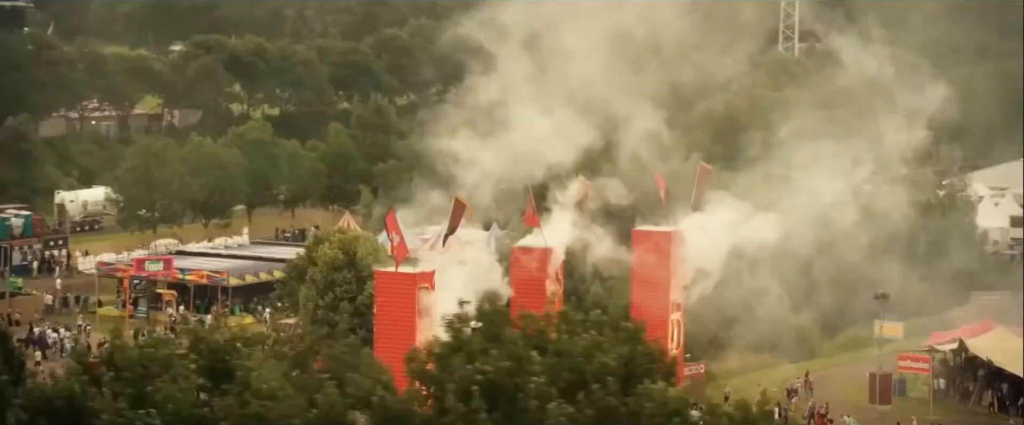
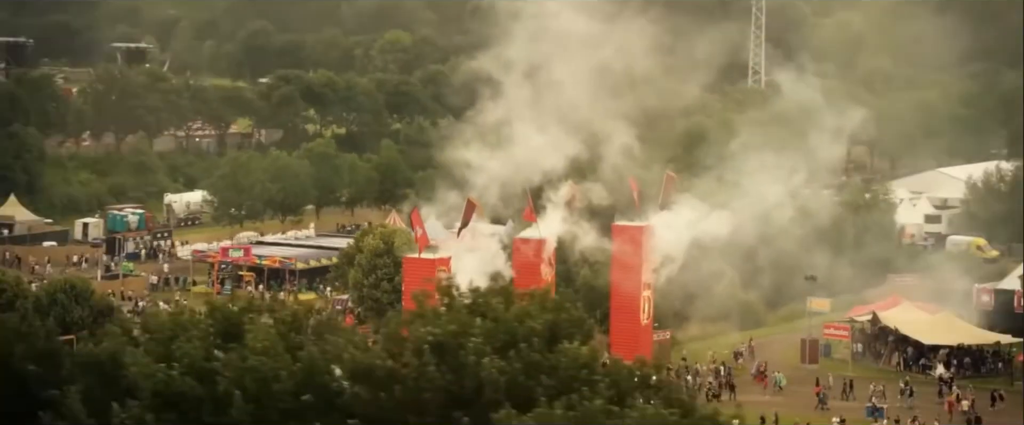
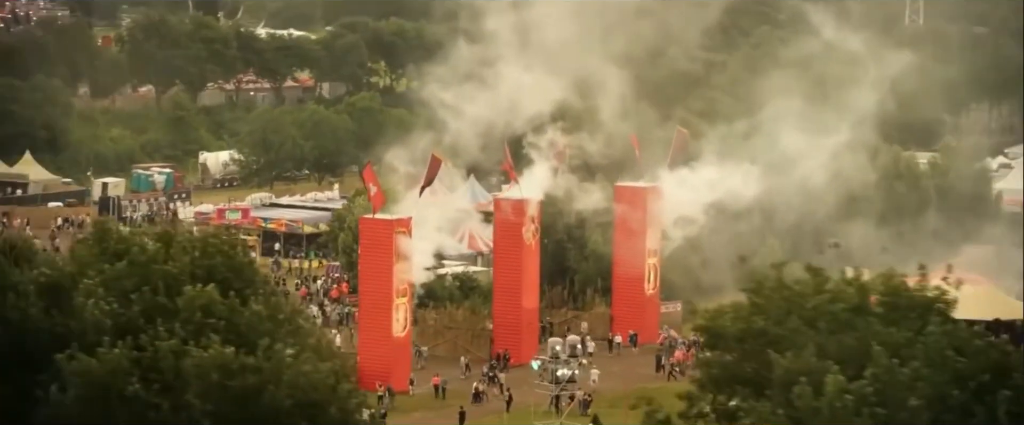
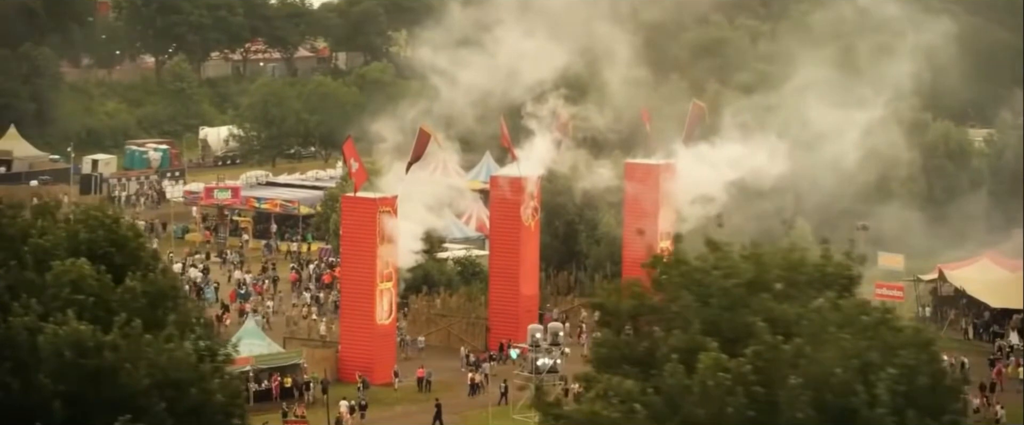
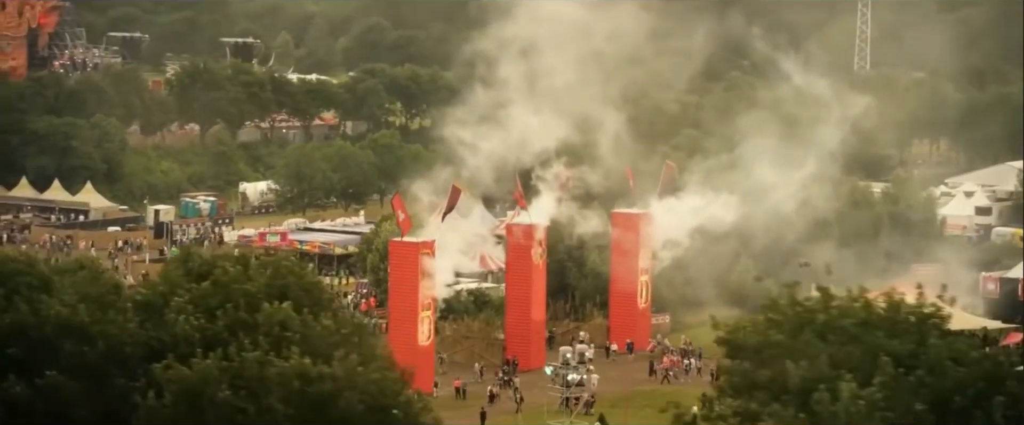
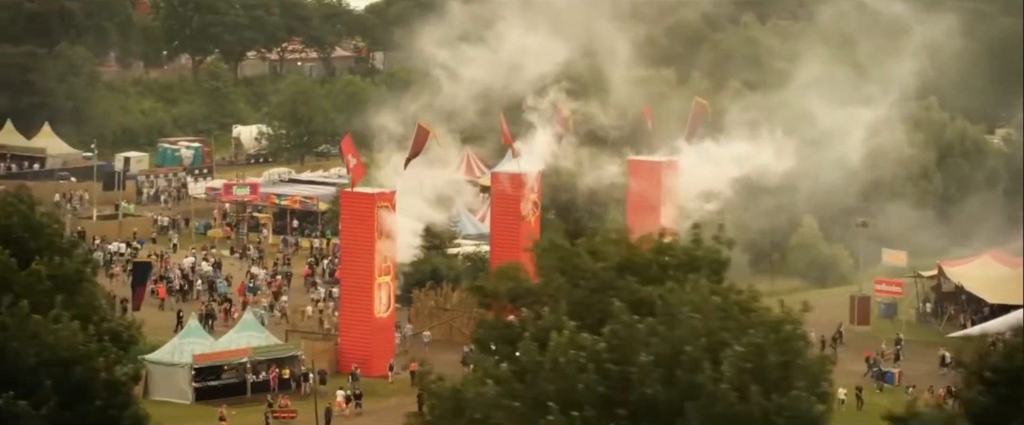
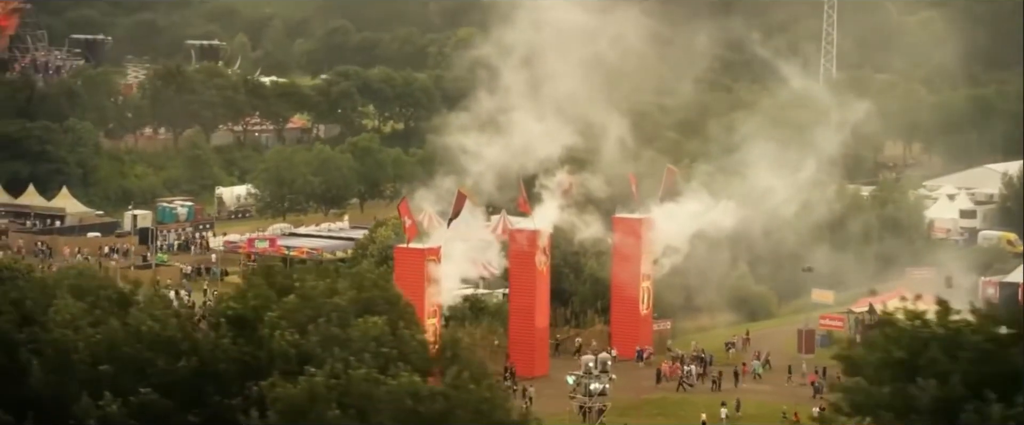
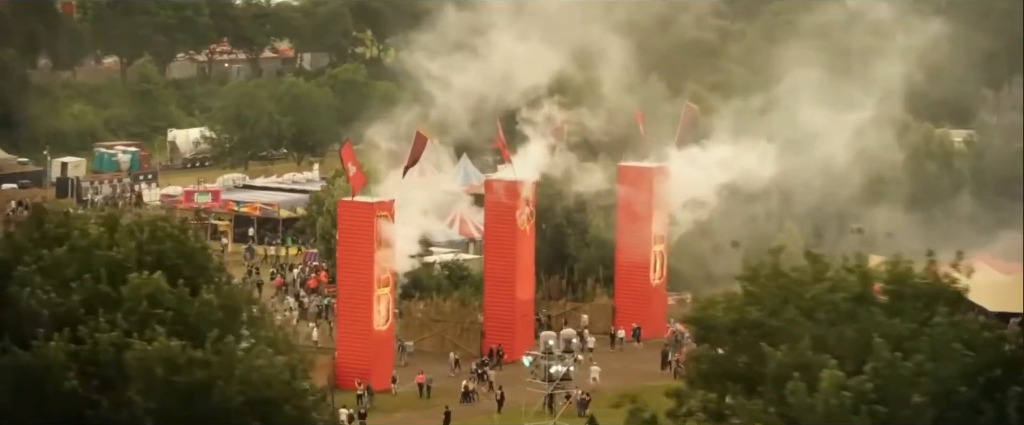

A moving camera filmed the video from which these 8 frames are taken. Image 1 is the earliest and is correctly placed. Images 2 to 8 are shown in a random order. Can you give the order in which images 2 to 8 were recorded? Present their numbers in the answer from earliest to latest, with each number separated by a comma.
2, 7, 5, 3, 8, 4, 6
